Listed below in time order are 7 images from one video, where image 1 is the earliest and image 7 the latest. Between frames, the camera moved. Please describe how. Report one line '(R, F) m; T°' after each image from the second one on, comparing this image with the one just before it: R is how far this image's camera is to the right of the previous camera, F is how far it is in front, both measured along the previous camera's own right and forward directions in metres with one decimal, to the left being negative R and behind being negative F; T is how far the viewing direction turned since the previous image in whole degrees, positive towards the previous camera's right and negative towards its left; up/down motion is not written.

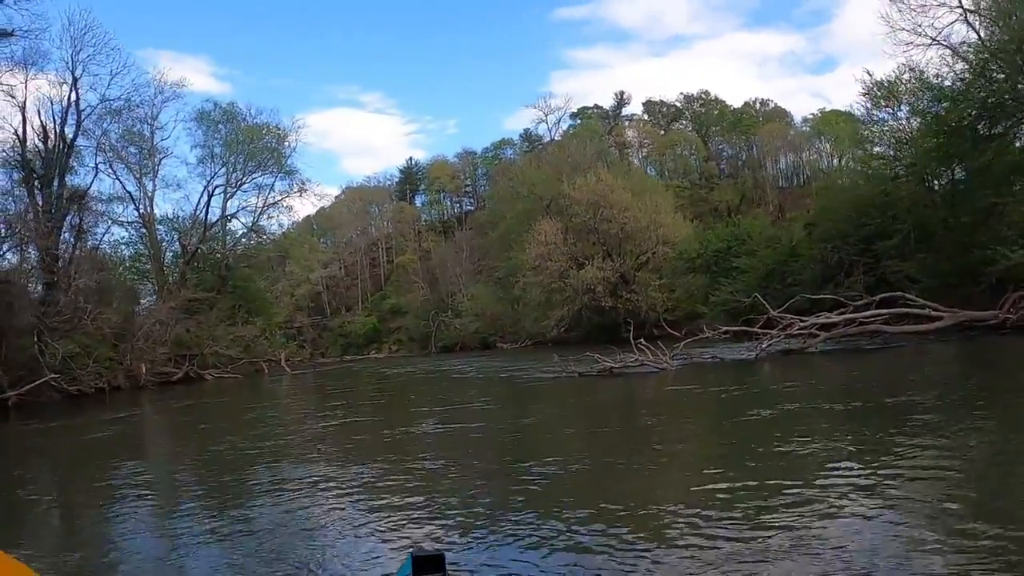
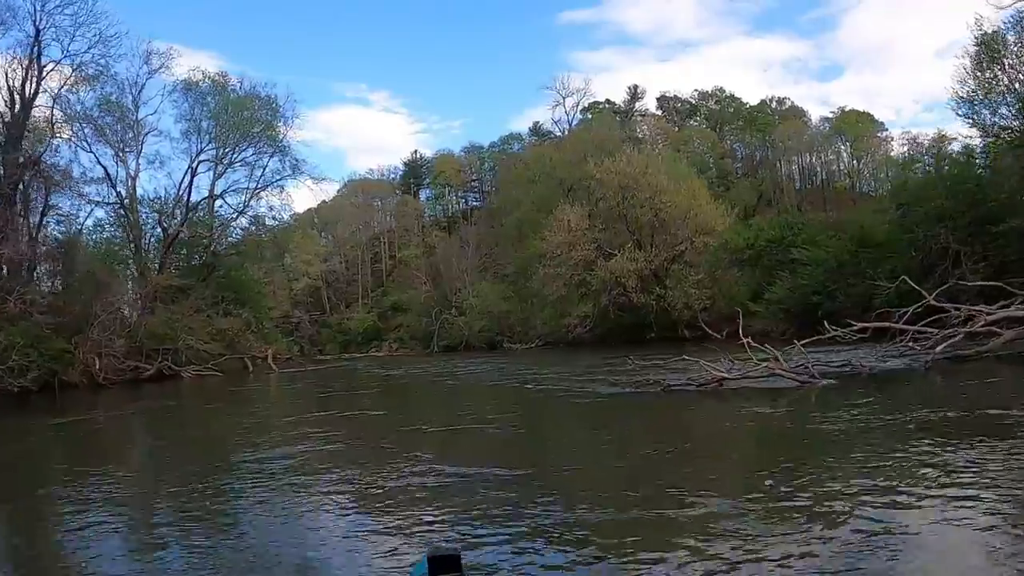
(-0.5, +3.5) m; 0°
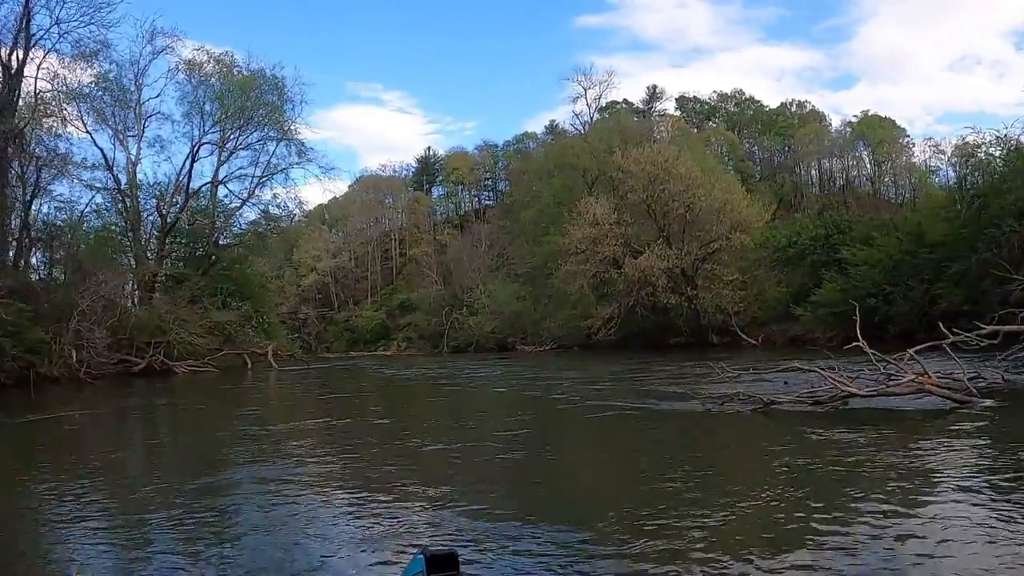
(-0.3, +1.9) m; -1°
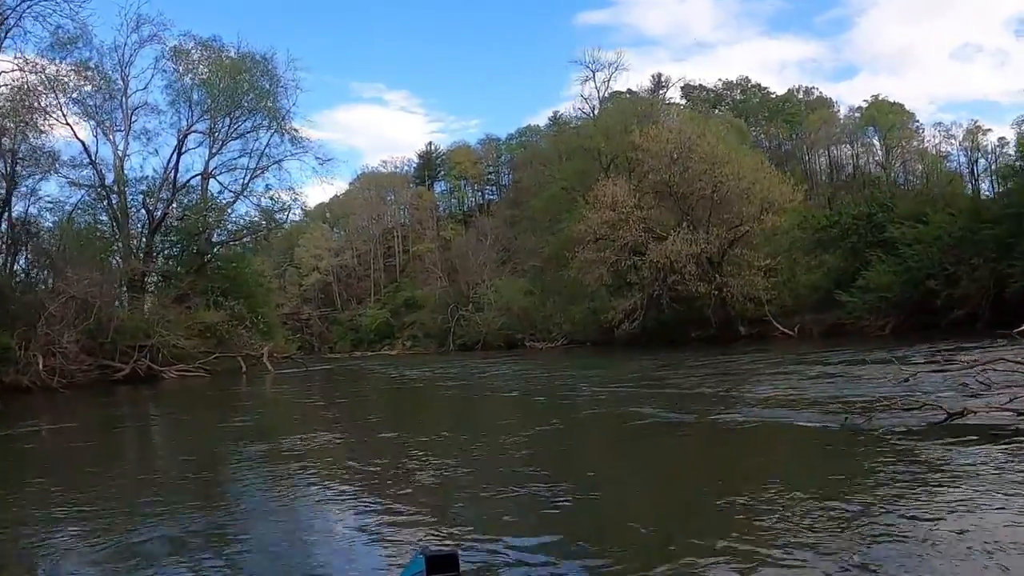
(-0.3, +1.9) m; 0°
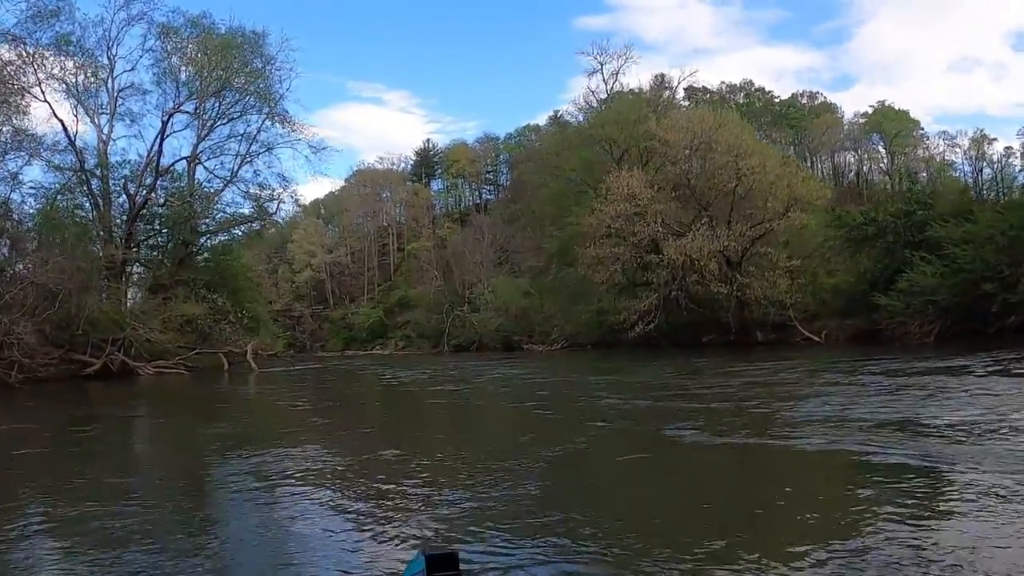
(-0.3, +1.6) m; 0°
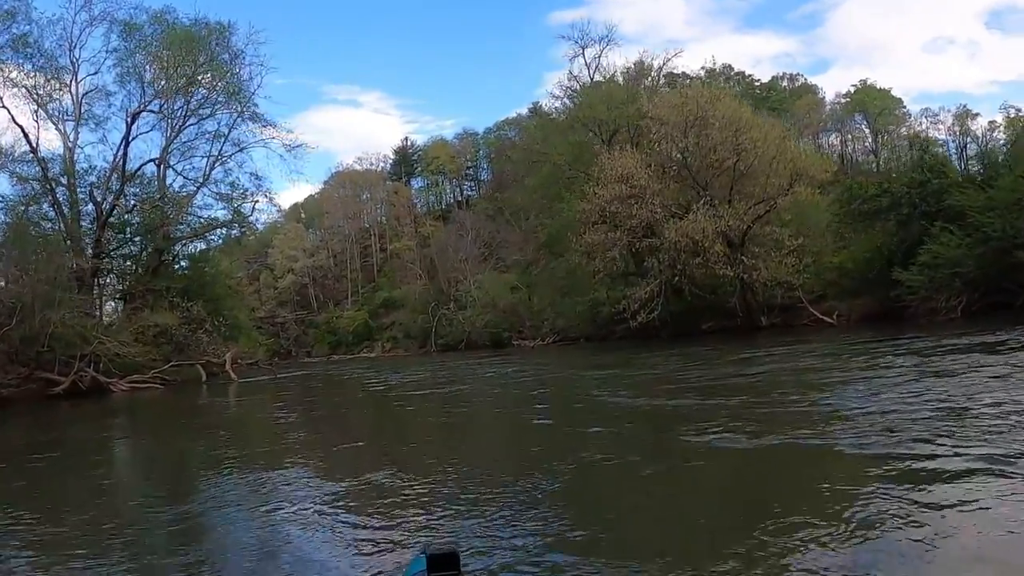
(-0.2, +1.2) m; +1°
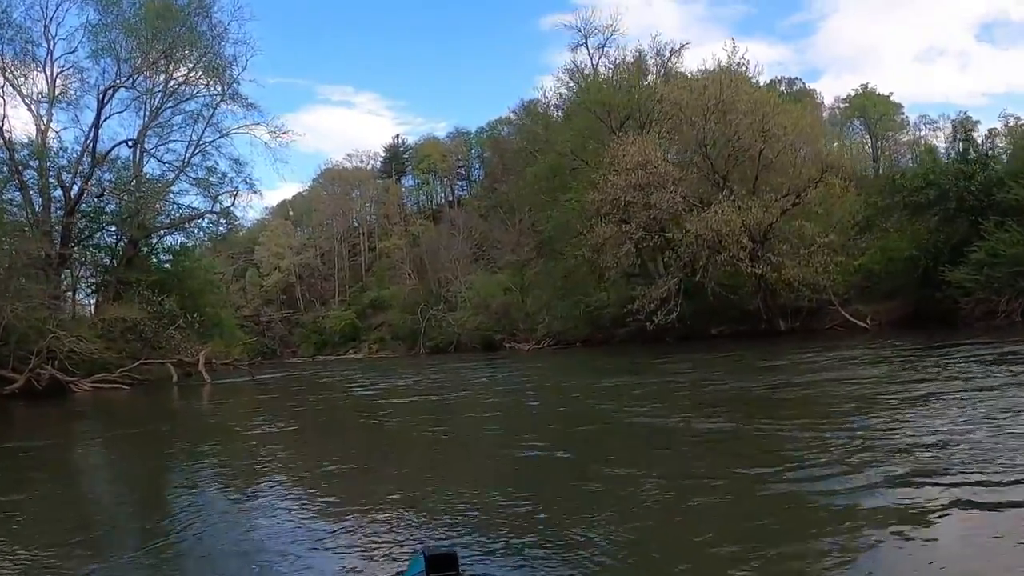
(-0.3, +1.7) m; +1°
